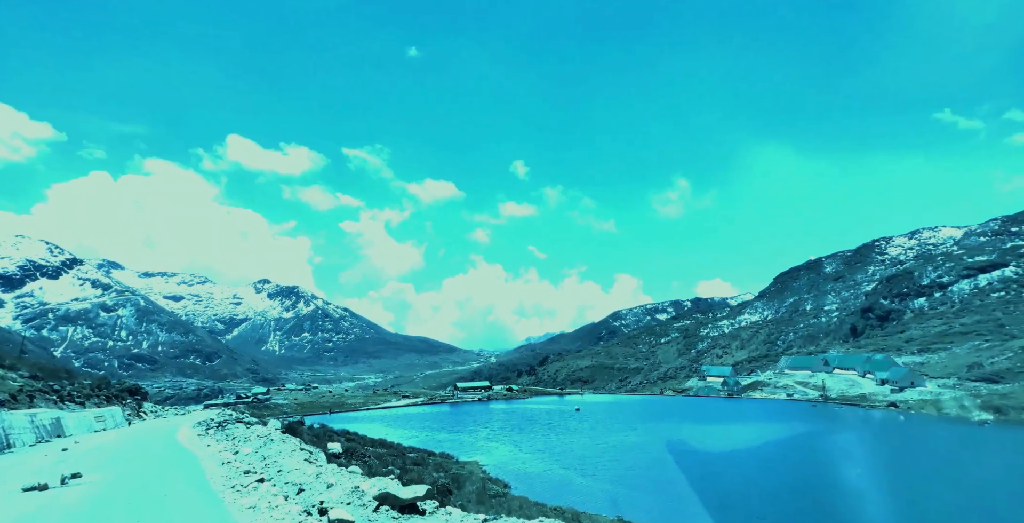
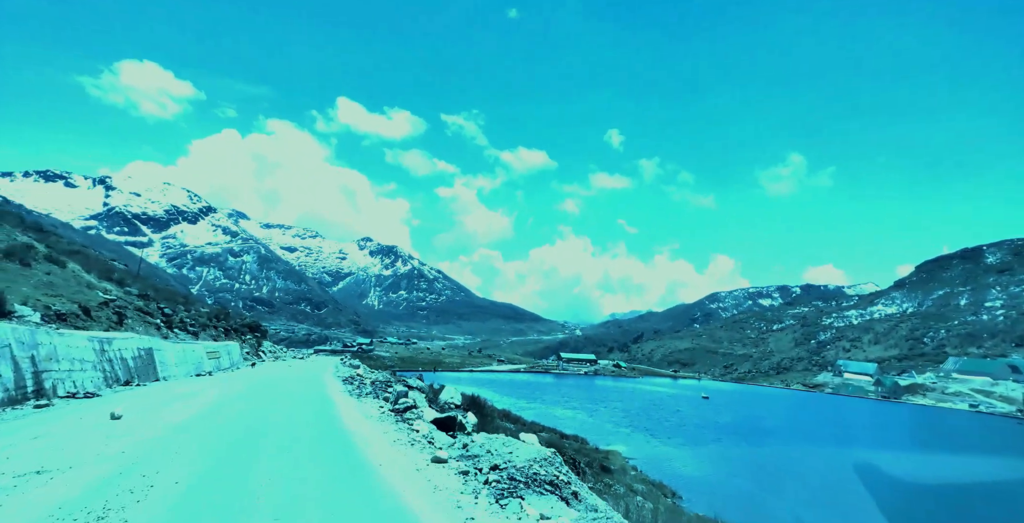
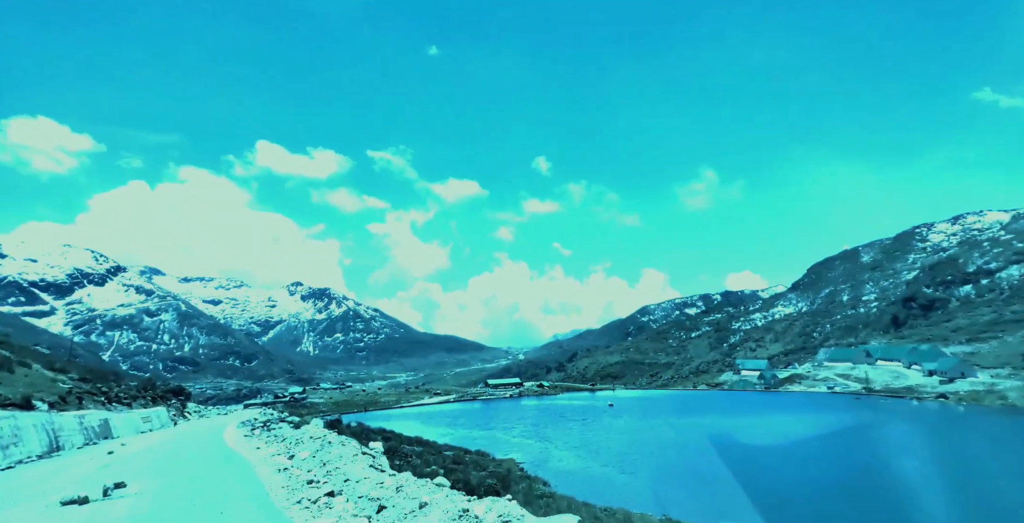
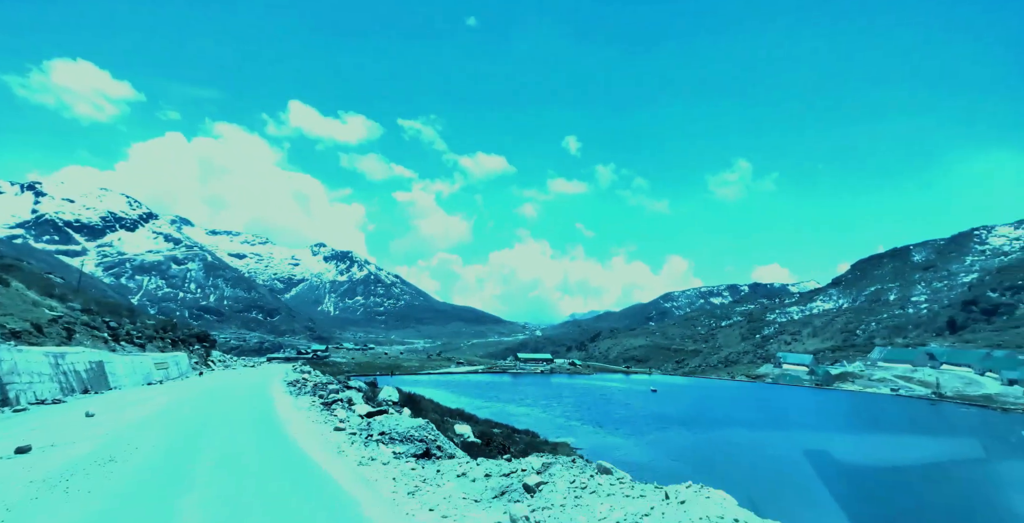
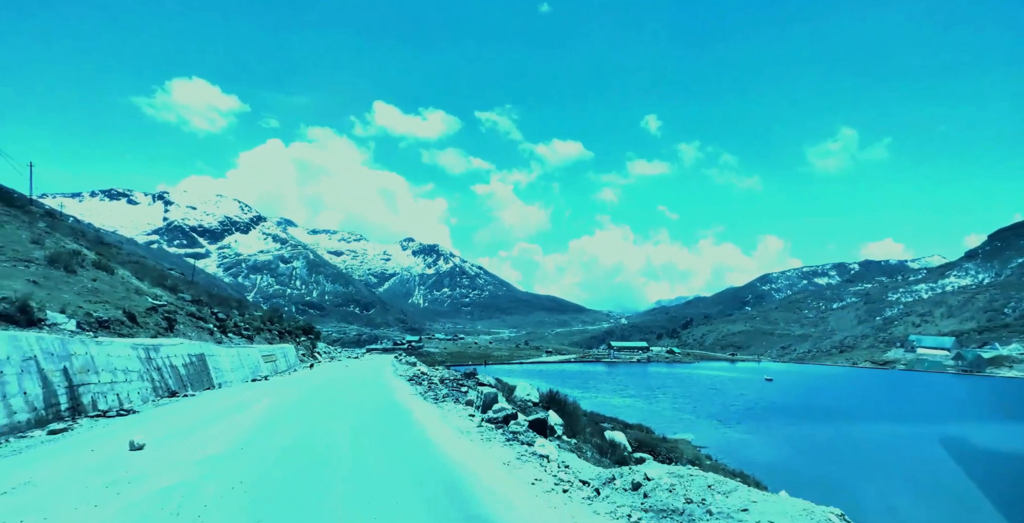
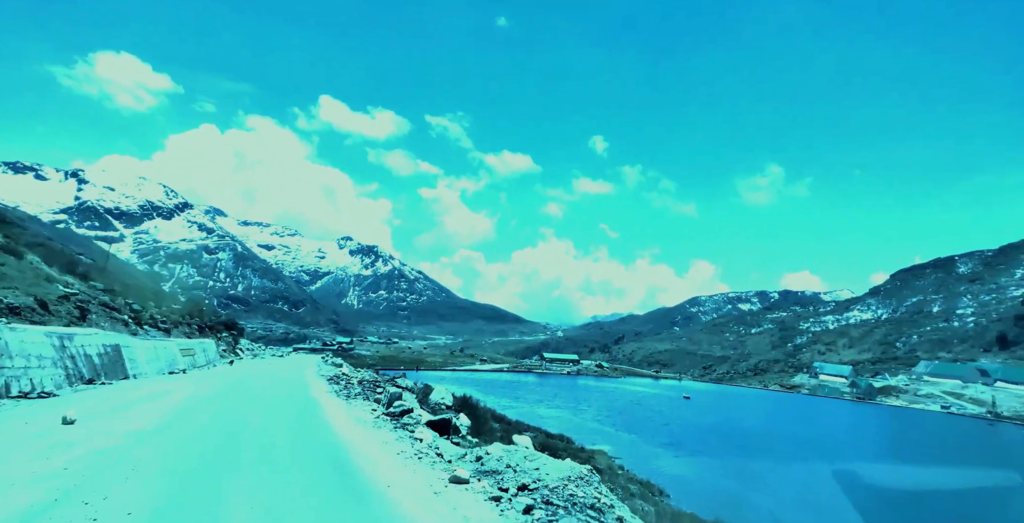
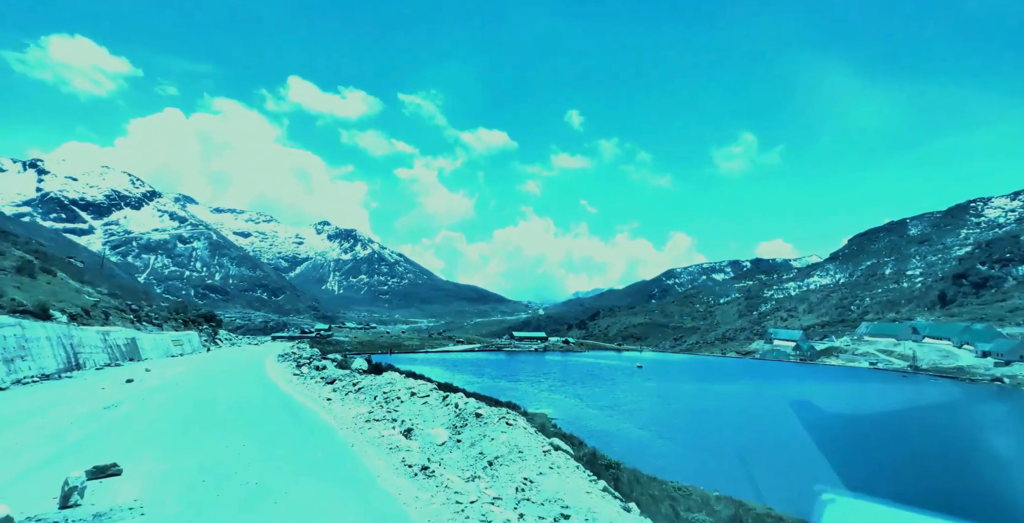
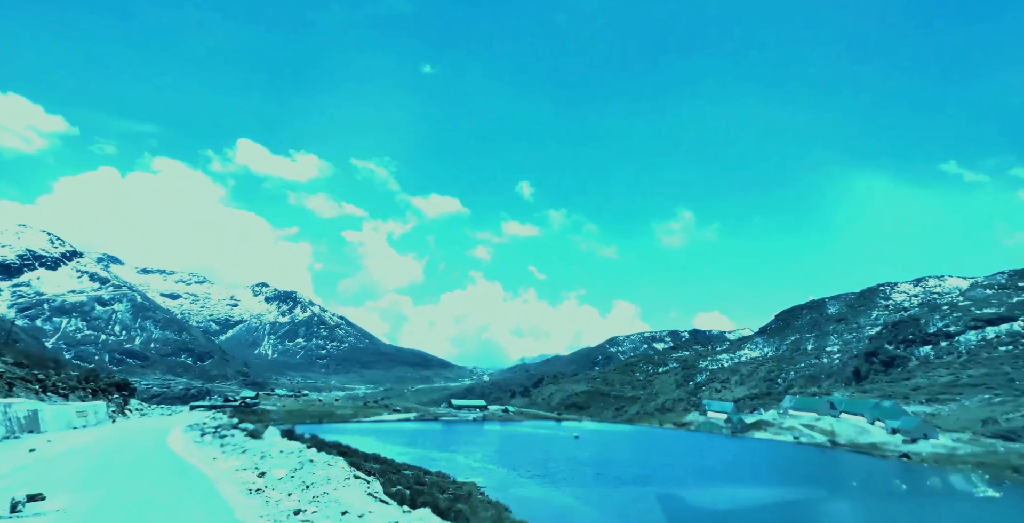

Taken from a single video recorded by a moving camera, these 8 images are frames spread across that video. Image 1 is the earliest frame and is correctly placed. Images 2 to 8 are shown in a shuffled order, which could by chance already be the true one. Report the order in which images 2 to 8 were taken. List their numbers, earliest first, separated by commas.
3, 8, 7, 4, 2, 6, 5
